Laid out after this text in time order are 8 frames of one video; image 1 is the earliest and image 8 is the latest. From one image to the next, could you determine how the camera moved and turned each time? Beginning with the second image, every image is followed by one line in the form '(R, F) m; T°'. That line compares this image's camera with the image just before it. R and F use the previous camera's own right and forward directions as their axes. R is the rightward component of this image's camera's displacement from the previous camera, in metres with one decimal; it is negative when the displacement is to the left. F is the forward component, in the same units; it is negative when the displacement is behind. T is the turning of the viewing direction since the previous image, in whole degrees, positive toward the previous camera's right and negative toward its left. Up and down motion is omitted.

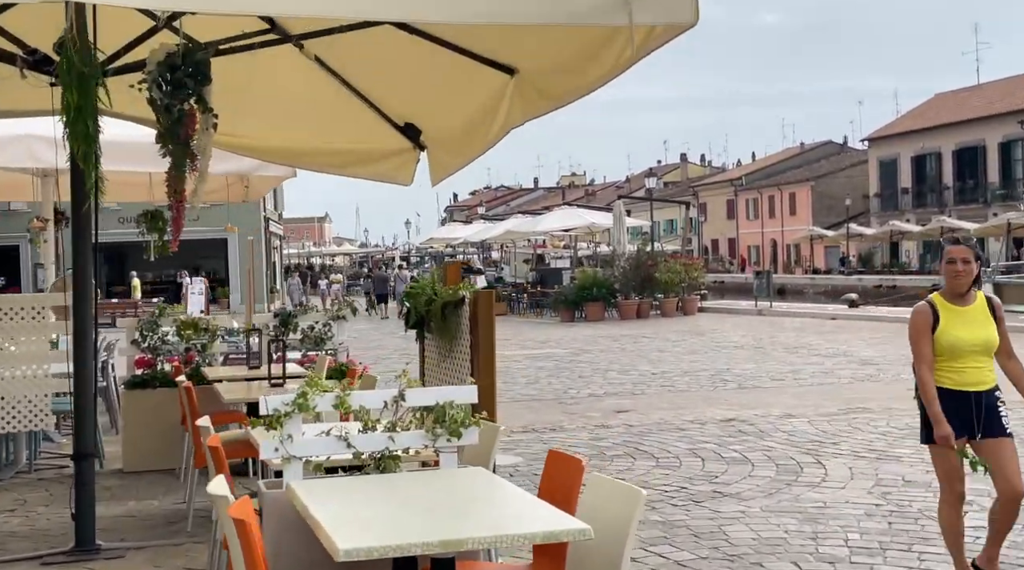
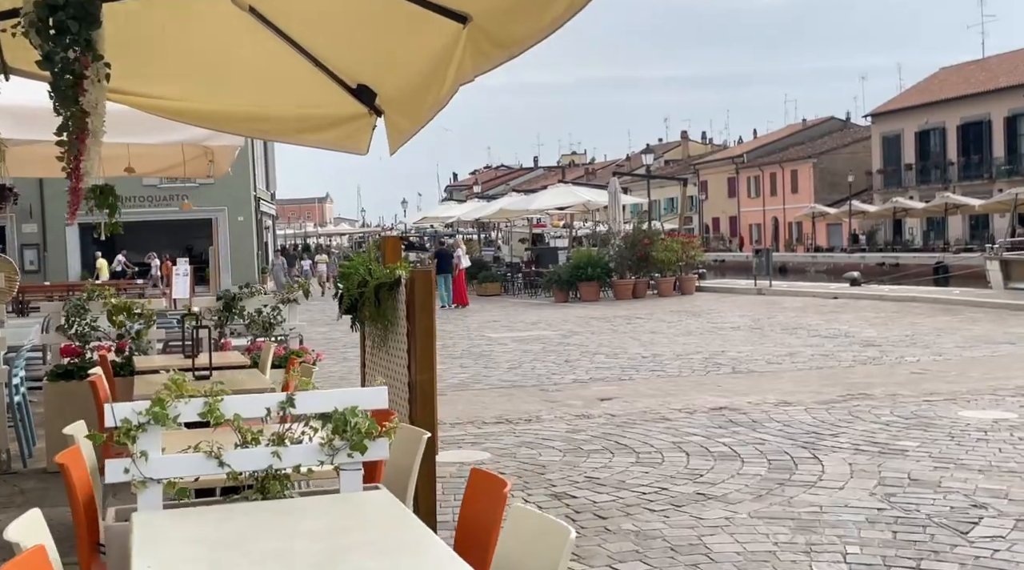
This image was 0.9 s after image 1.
(+0.3, +0.8) m; 0°
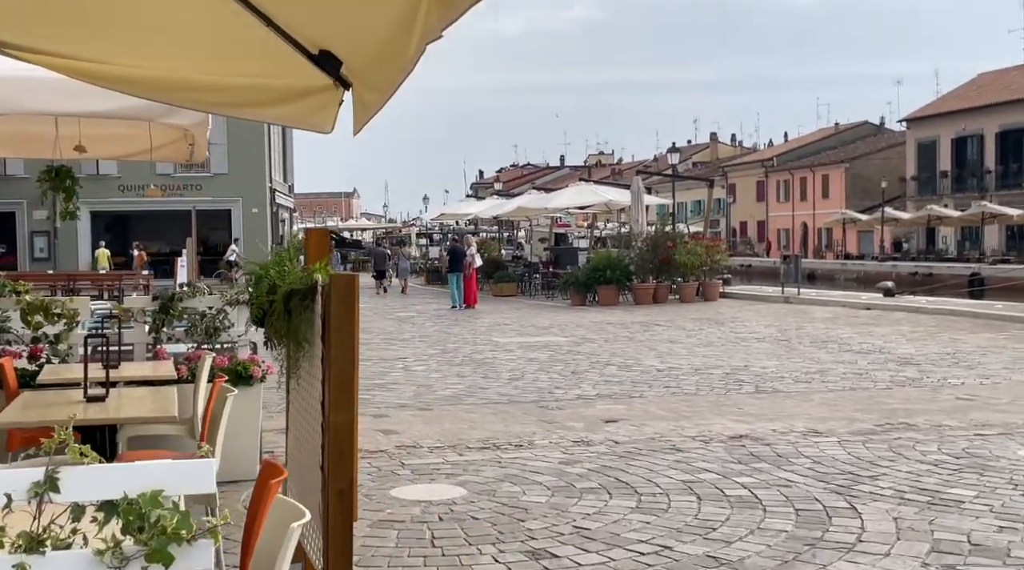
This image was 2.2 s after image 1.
(+0.2, +1.2) m; -1°
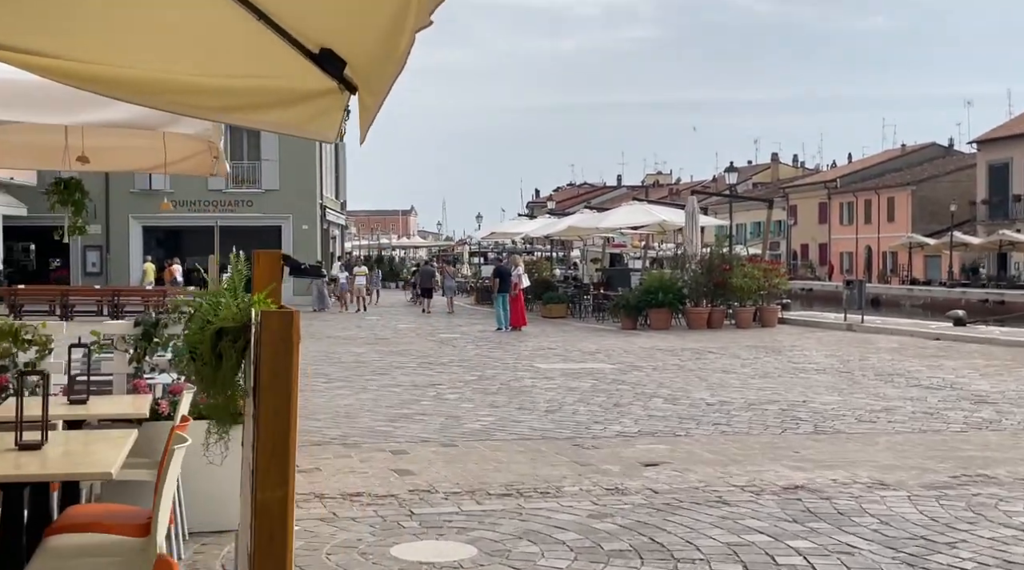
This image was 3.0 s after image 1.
(+0.2, +0.8) m; -3°
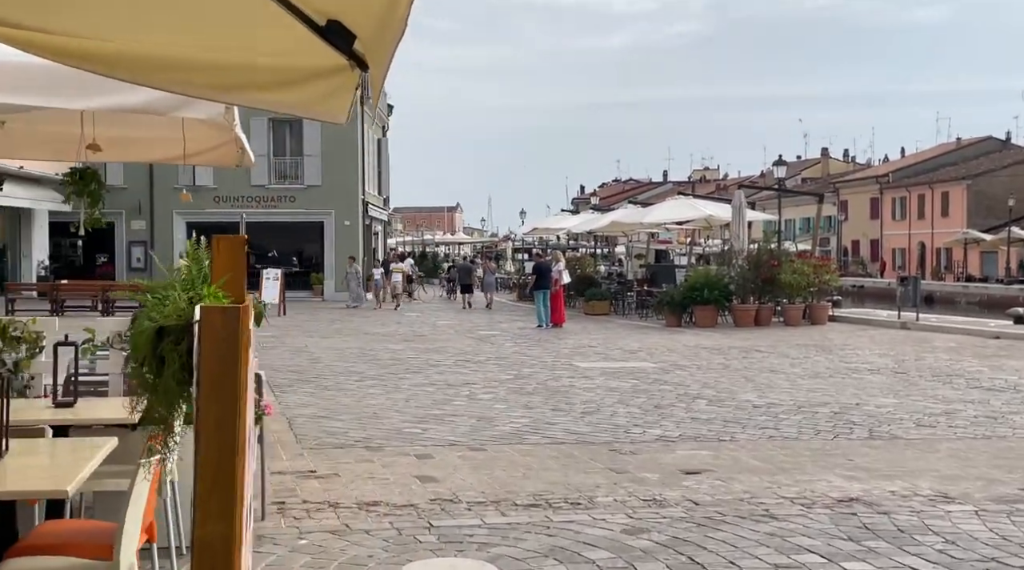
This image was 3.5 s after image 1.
(+0.1, +0.5) m; -2°
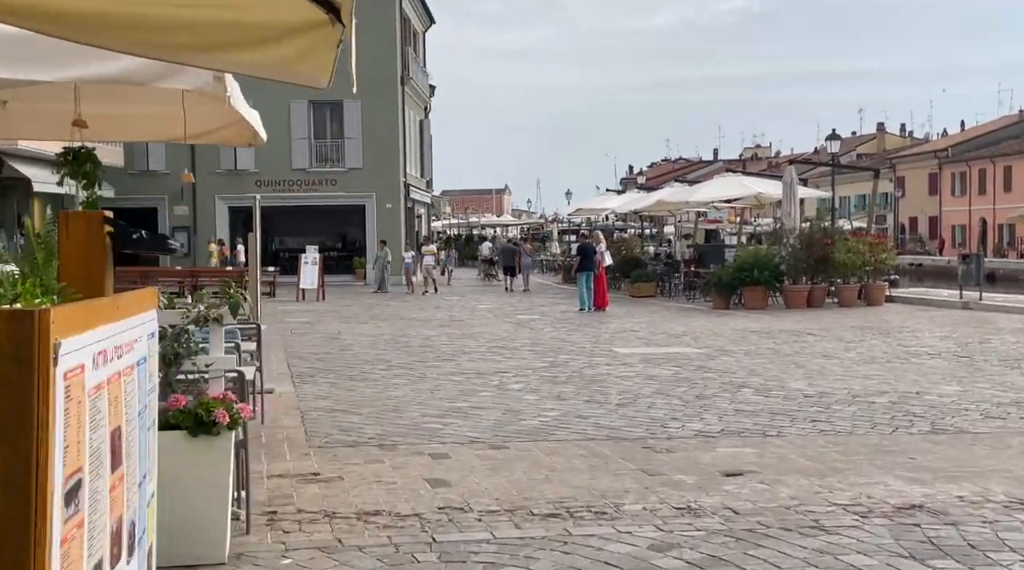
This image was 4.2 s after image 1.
(+0.2, +0.7) m; -3°
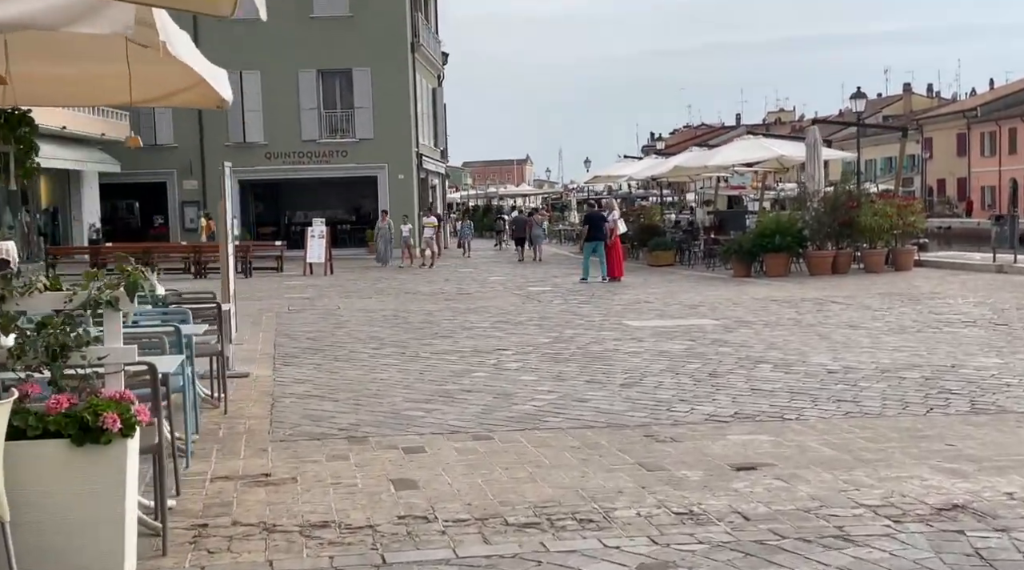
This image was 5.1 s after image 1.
(+0.3, +0.9) m; -1°
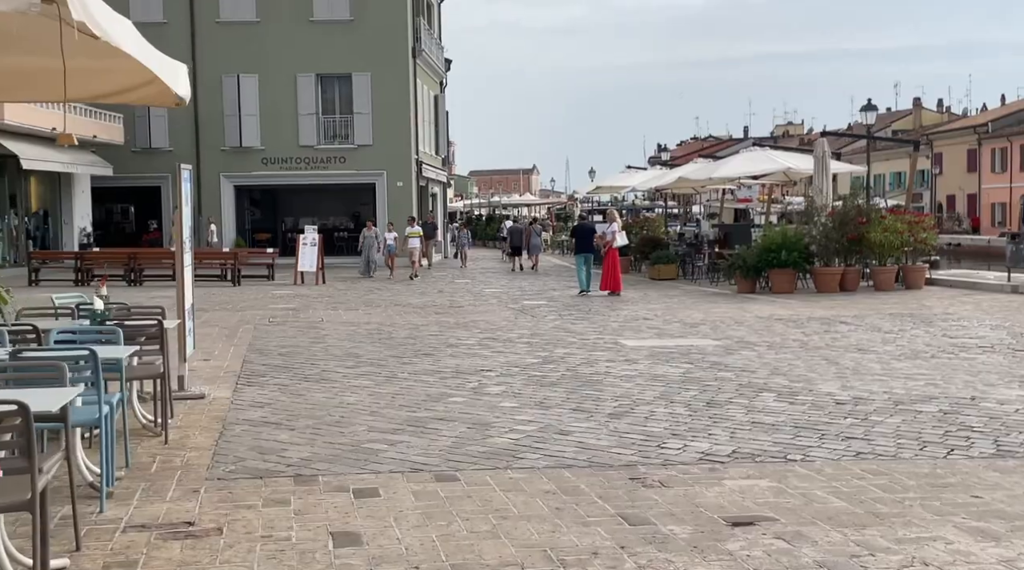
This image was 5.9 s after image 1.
(+0.2, +0.8) m; 0°
